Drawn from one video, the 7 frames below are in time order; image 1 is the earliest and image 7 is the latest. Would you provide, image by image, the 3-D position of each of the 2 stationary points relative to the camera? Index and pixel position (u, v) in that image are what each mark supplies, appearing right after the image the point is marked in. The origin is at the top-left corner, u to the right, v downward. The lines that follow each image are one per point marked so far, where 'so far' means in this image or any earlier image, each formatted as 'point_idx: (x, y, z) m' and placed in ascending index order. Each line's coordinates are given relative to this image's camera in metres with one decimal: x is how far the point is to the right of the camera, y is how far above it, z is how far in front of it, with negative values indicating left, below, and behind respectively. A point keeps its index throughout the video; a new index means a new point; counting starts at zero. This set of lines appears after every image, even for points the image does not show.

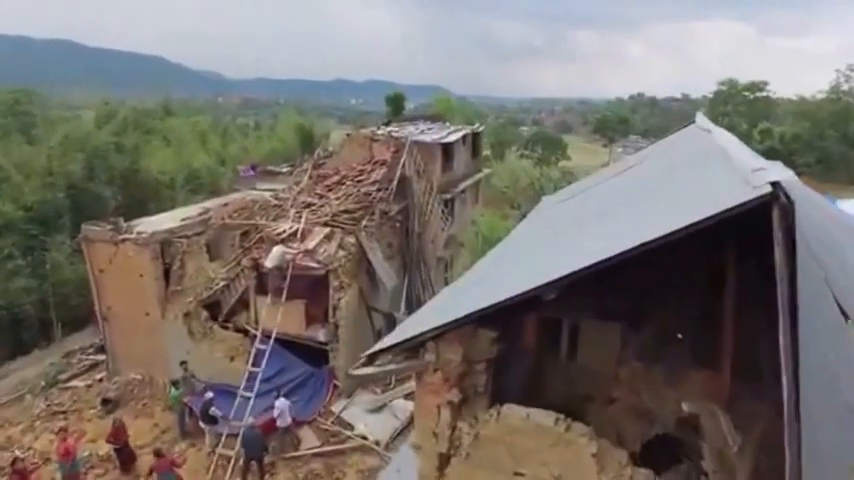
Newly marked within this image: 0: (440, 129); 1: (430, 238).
0: (+0.4, +3.4, +18.3) m
1: (+0.1, 0.0, +14.3) m
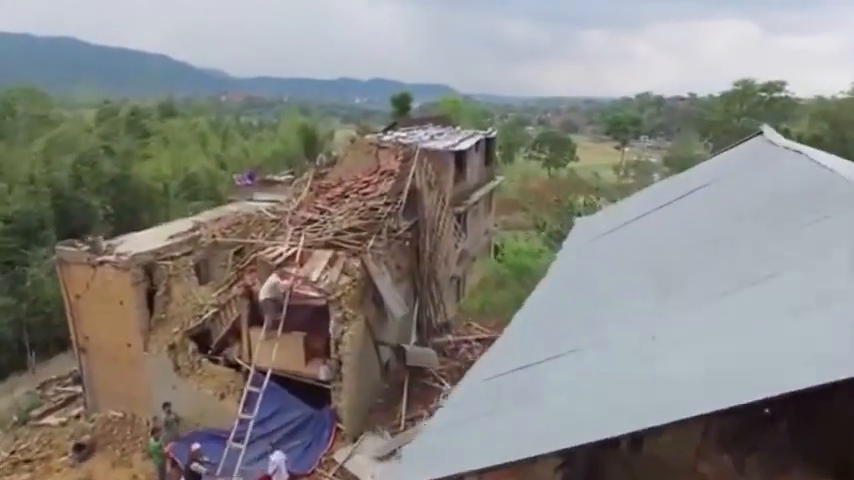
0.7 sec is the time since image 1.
0: (+0.7, +3.0, +17.1) m
1: (+0.4, -0.3, +13.1) m
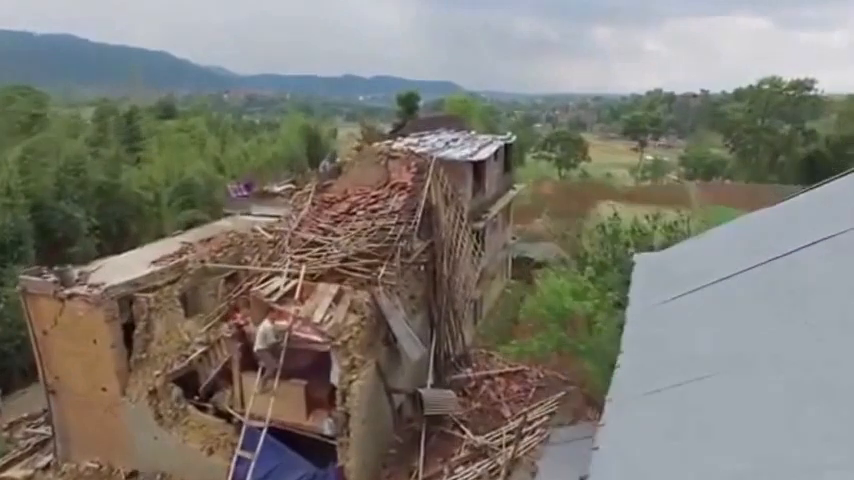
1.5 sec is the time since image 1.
0: (+1.1, +2.6, +15.6) m
1: (+0.7, -0.8, +11.7) m
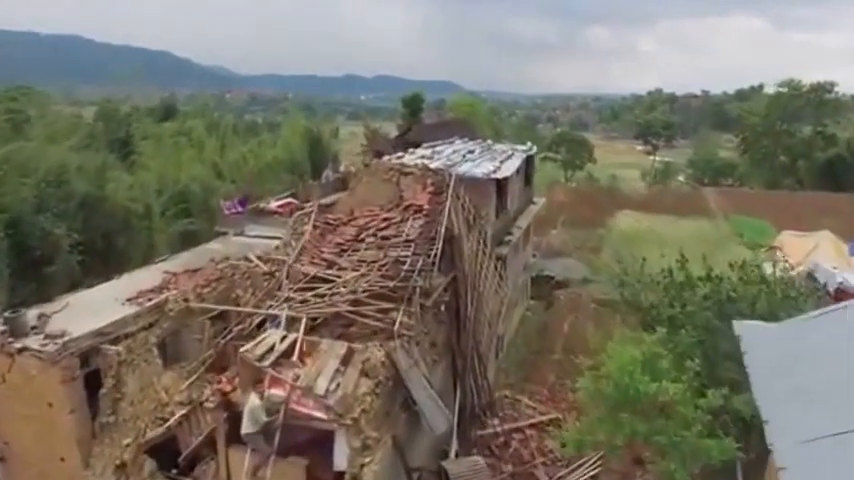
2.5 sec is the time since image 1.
0: (+1.4, +2.1, +14.1) m
1: (+1.0, -1.3, +10.1) m
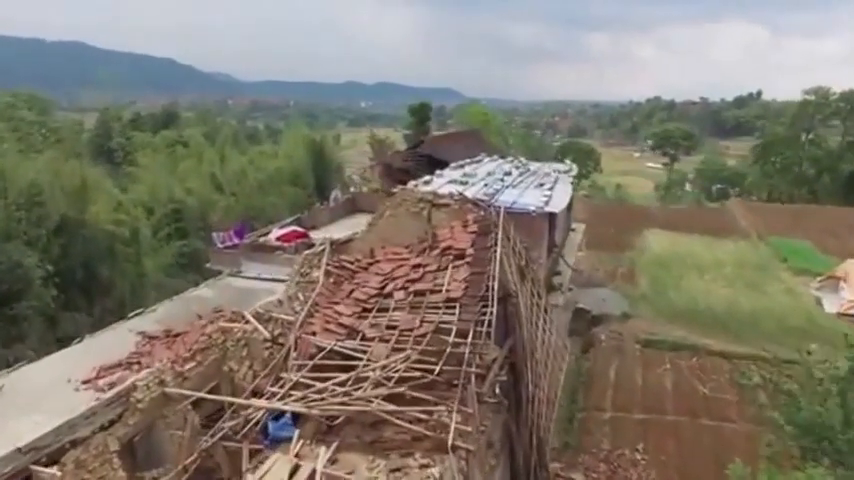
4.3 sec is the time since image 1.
0: (+2.0, +1.3, +12.0) m
1: (+1.6, -2.0, +8.0) m
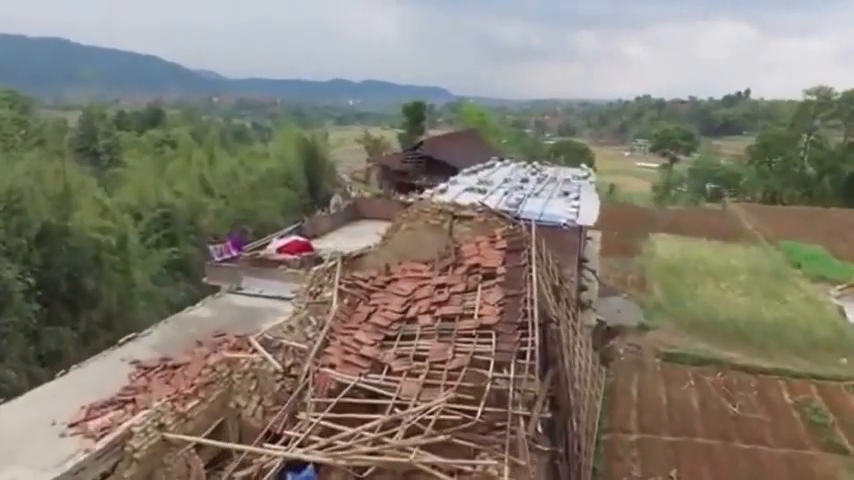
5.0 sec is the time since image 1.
0: (+2.2, +1.1, +11.3) m
1: (+1.9, -2.2, +7.3) m
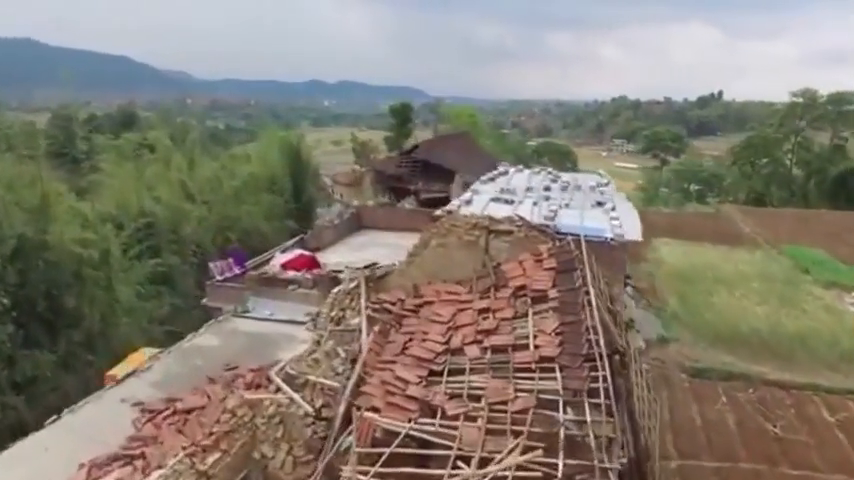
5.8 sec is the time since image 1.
0: (+2.5, +0.9, +10.6) m
1: (+2.4, -2.4, +6.6) m
